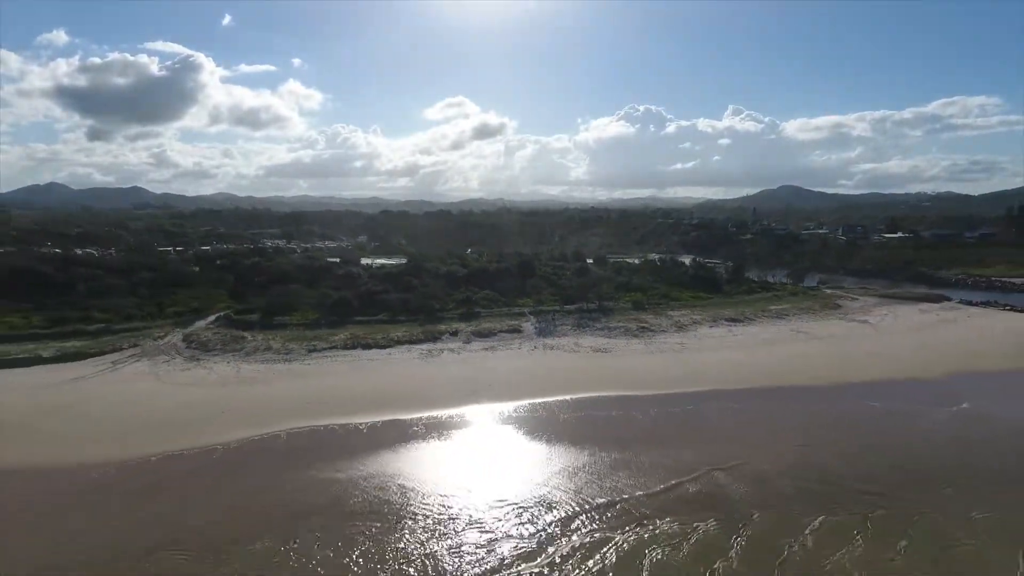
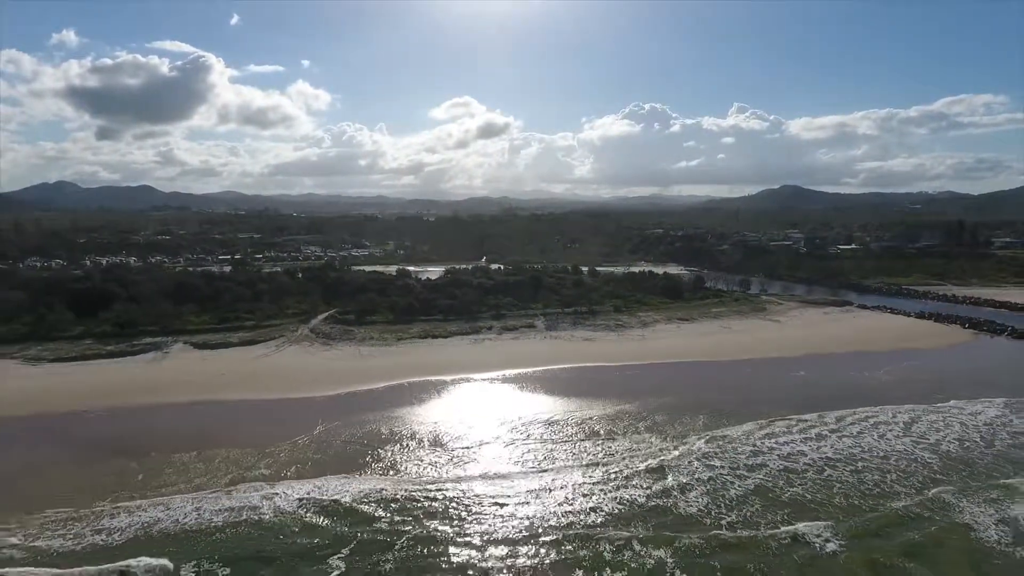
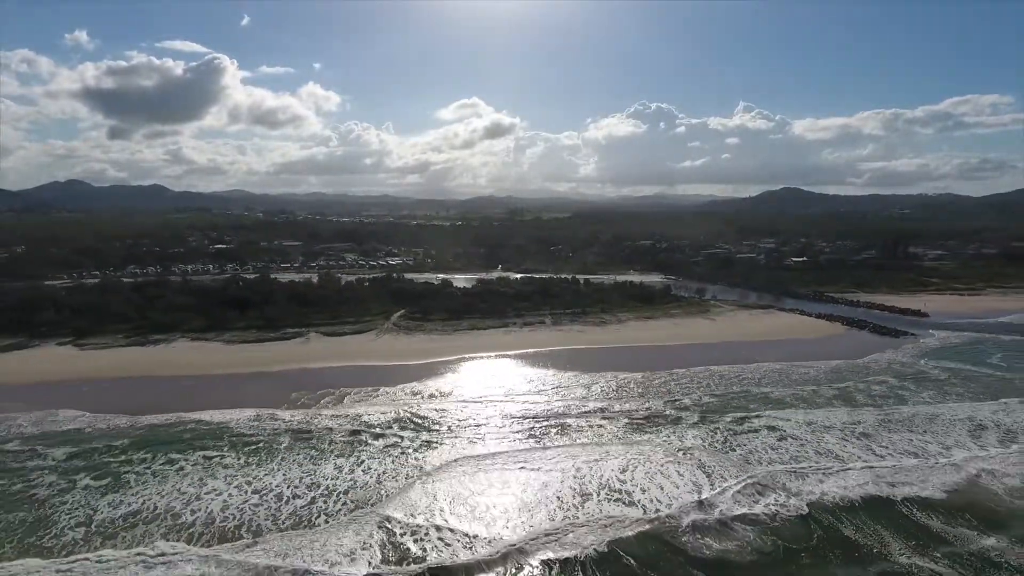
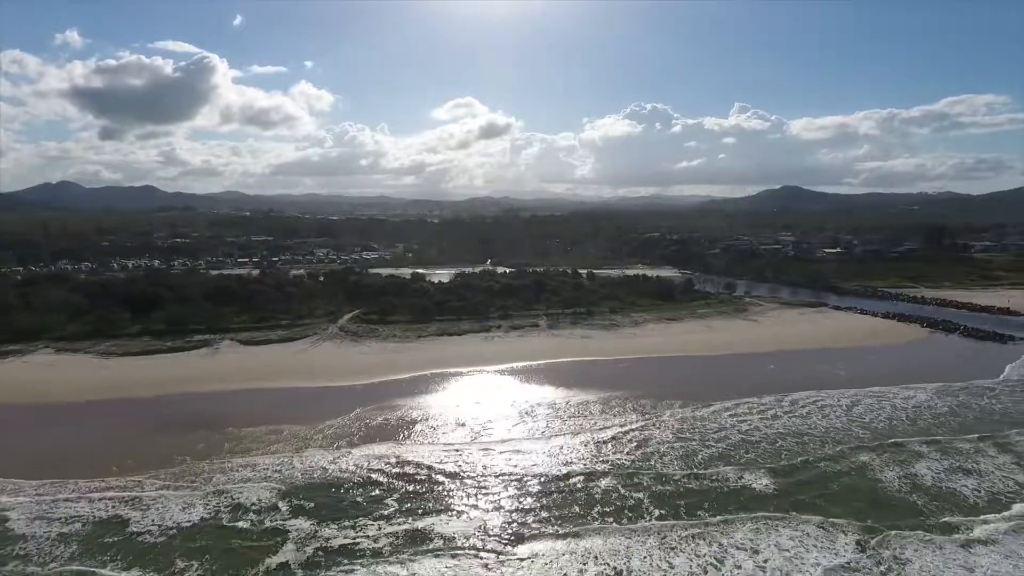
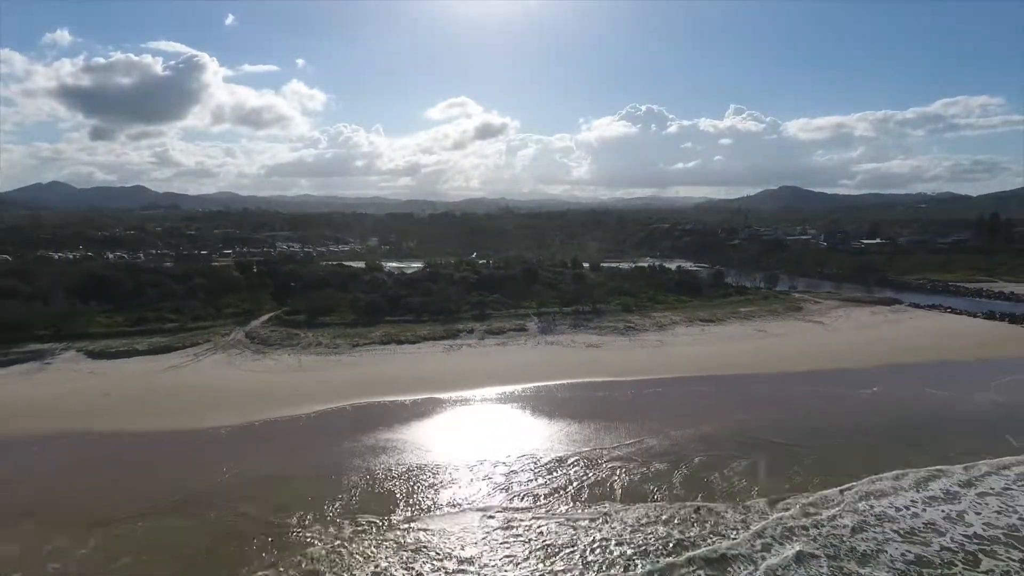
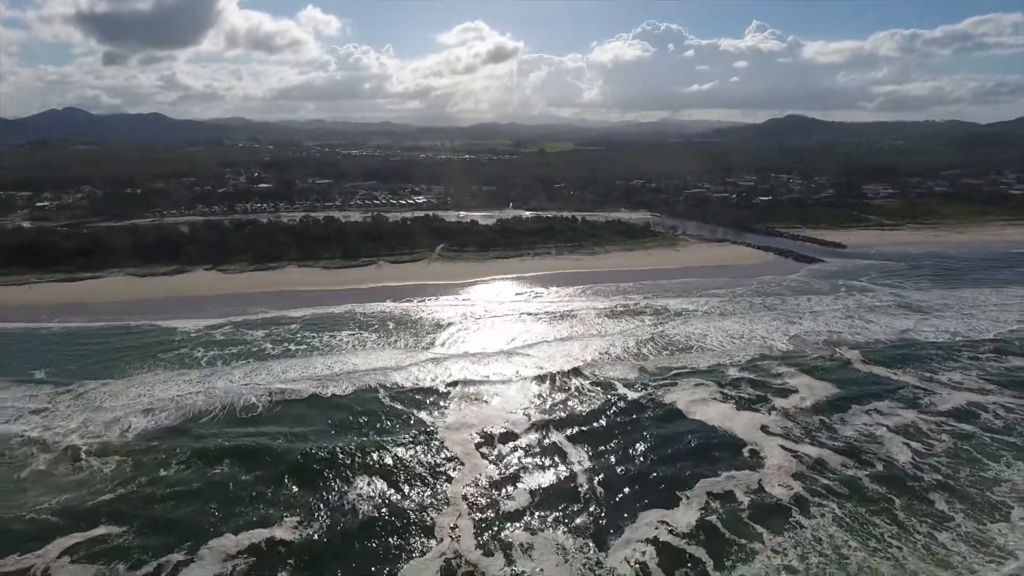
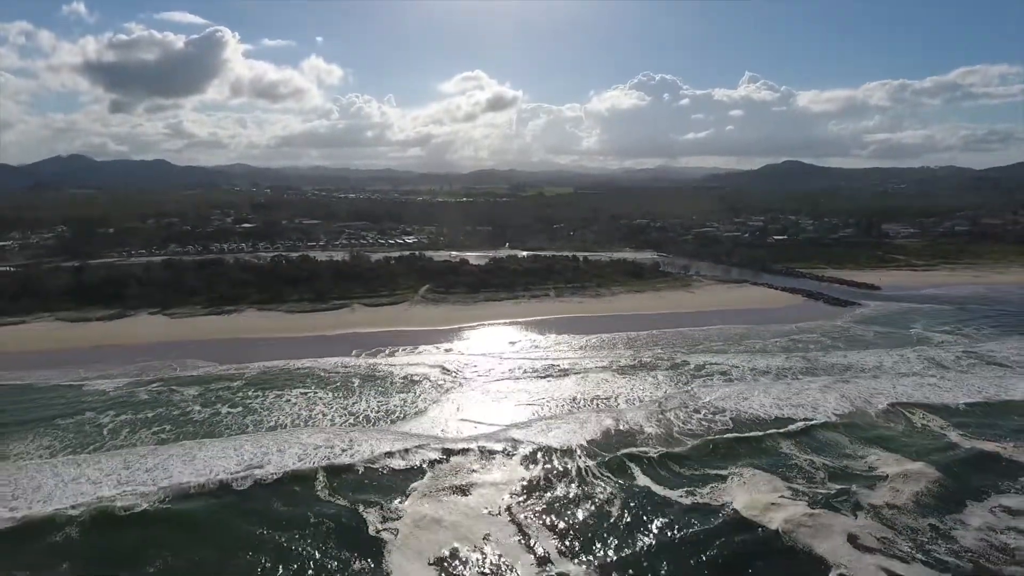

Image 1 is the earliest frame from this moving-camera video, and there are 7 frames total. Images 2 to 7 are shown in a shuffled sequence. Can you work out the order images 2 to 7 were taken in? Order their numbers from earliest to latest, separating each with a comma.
5, 2, 4, 3, 7, 6
